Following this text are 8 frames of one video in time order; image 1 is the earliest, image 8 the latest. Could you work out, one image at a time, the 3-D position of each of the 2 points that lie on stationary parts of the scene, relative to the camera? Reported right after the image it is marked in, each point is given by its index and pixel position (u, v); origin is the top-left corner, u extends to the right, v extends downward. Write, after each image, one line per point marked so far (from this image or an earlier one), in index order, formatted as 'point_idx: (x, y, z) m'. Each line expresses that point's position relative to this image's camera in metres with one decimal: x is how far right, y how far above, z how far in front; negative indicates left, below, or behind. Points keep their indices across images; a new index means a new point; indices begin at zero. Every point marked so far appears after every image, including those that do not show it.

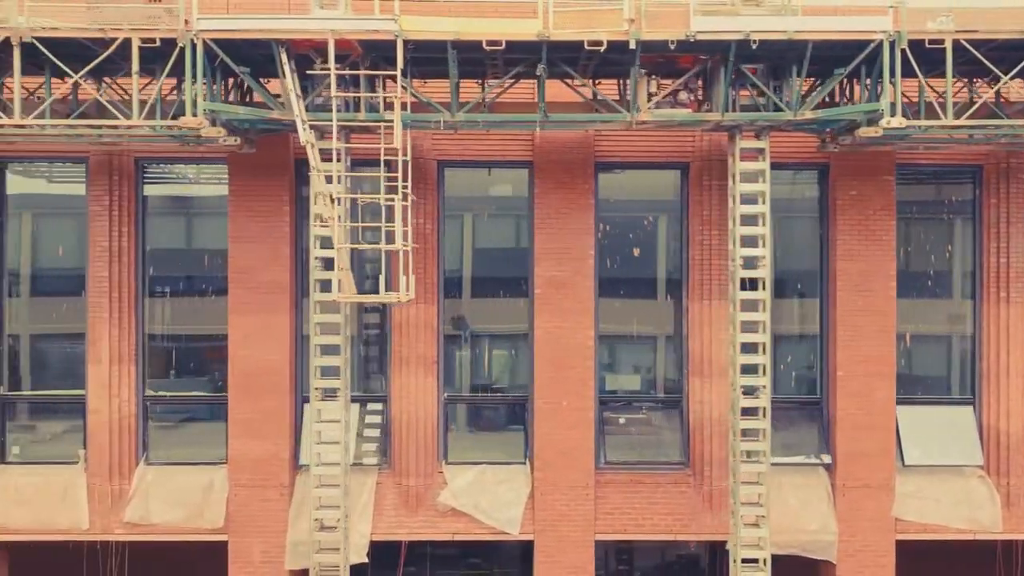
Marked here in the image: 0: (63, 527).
0: (-3.7, -2.0, +10.4) m
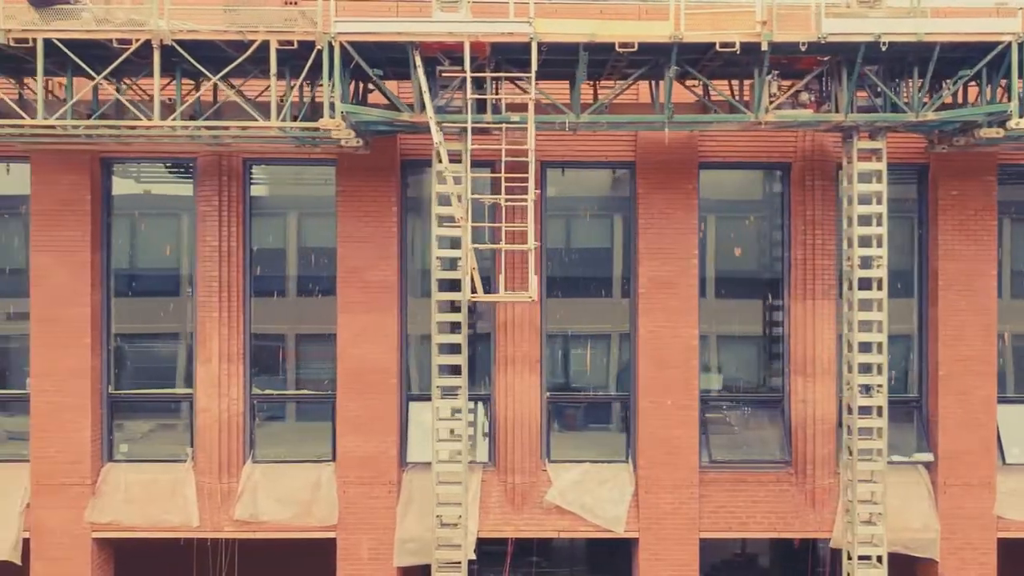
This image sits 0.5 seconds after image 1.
0: (-2.8, -2.0, +10.5) m
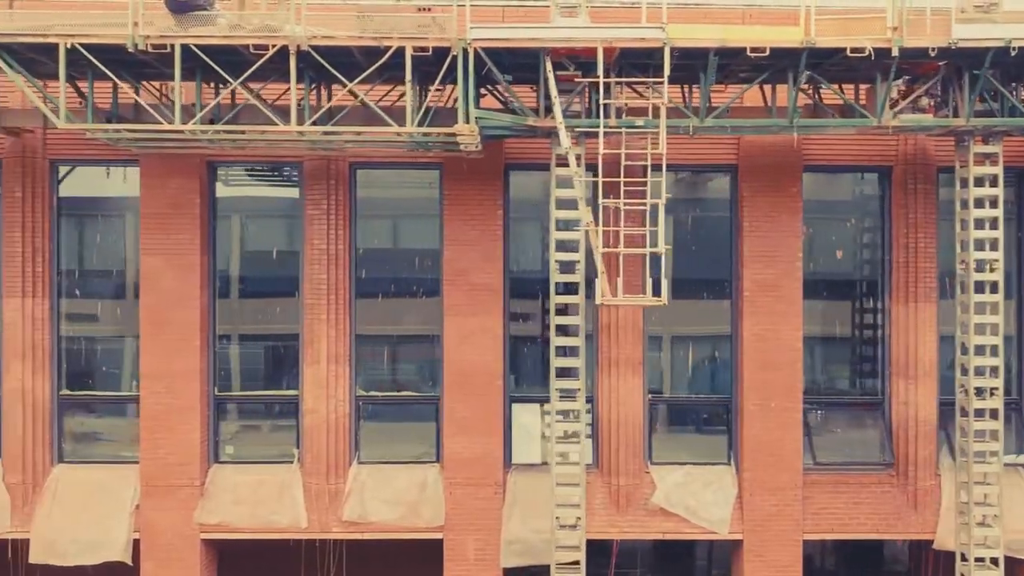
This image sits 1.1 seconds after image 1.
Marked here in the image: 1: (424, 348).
0: (-1.9, -2.0, +10.5) m
1: (-0.8, -0.5, +11.0) m
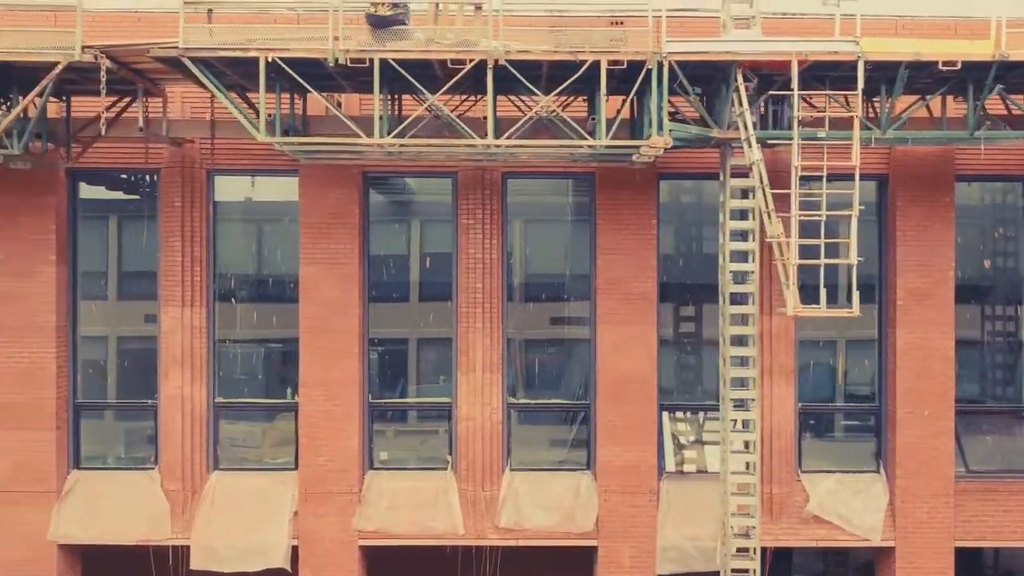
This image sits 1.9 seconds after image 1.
0: (-0.6, -2.0, +10.6) m
1: (+0.6, -0.6, +11.0) m
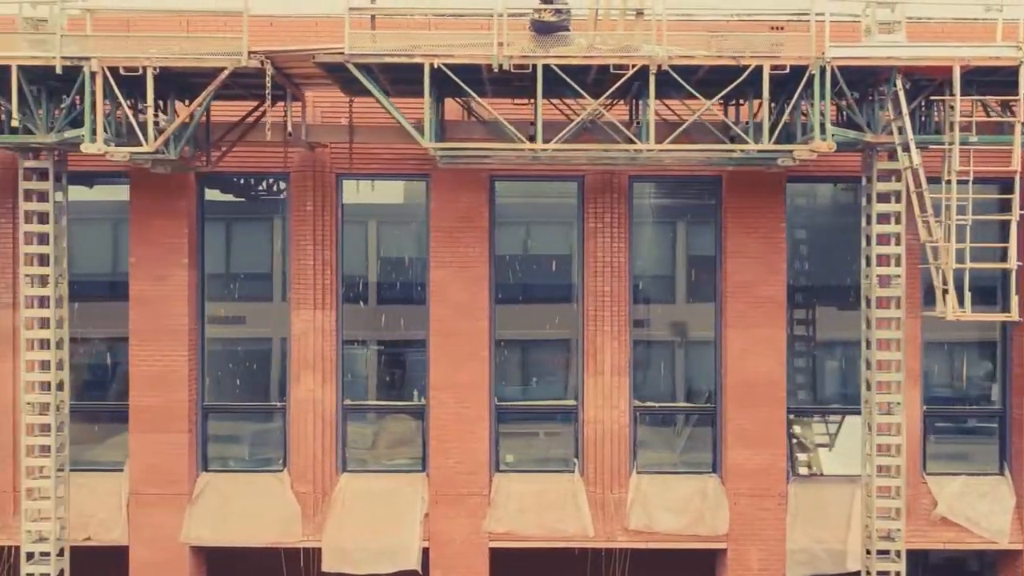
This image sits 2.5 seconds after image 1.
0: (+0.5, -2.1, +10.7) m
1: (+1.6, -0.6, +11.1) m
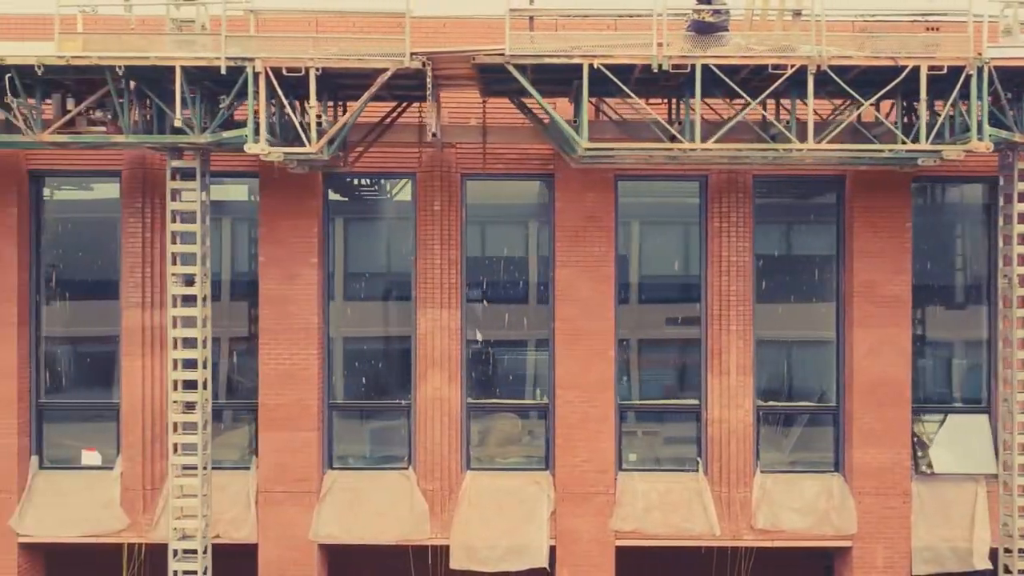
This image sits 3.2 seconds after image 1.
0: (+1.6, -2.1, +10.7) m
1: (+2.7, -0.6, +11.1) m
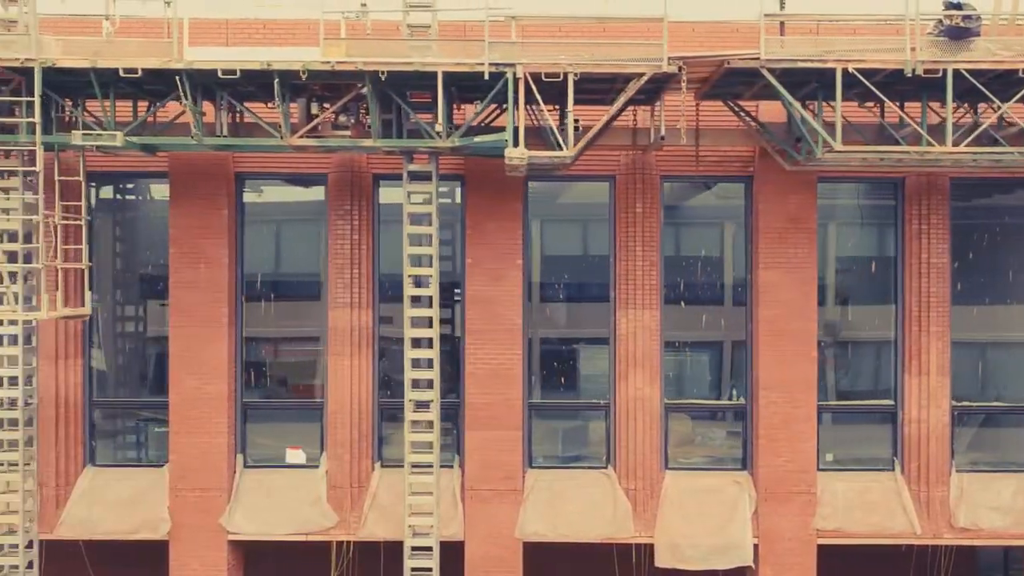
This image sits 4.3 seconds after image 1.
0: (+3.3, -2.1, +10.8) m
1: (+4.5, -0.6, +11.2) m
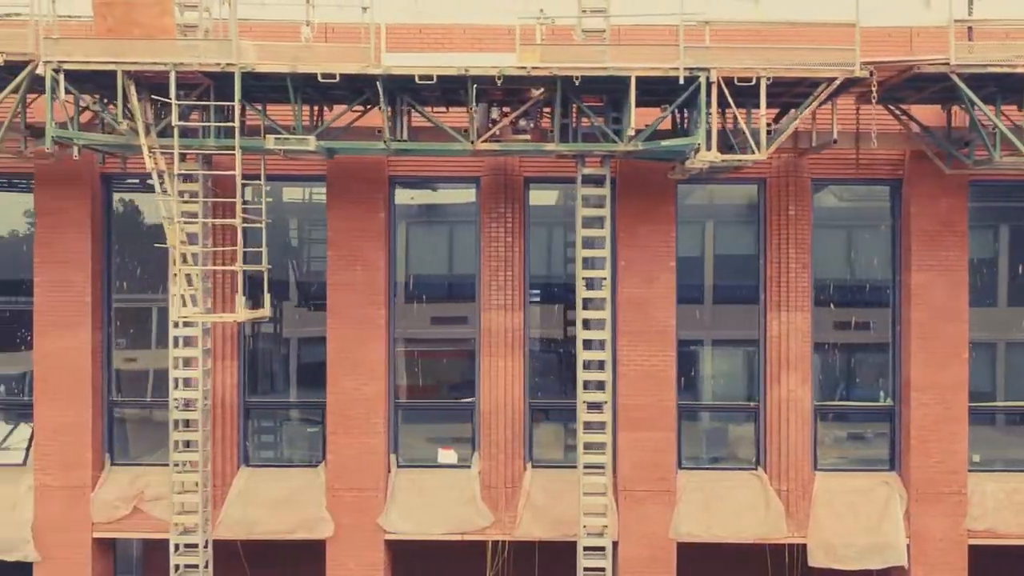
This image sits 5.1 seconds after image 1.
0: (+4.6, -2.1, +10.9) m
1: (+5.8, -0.6, +11.3) m
